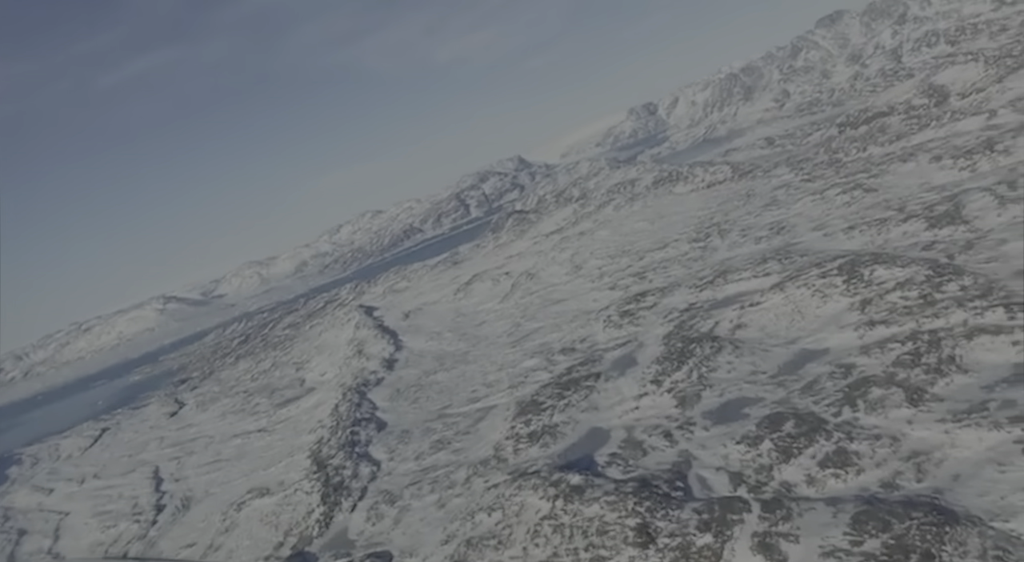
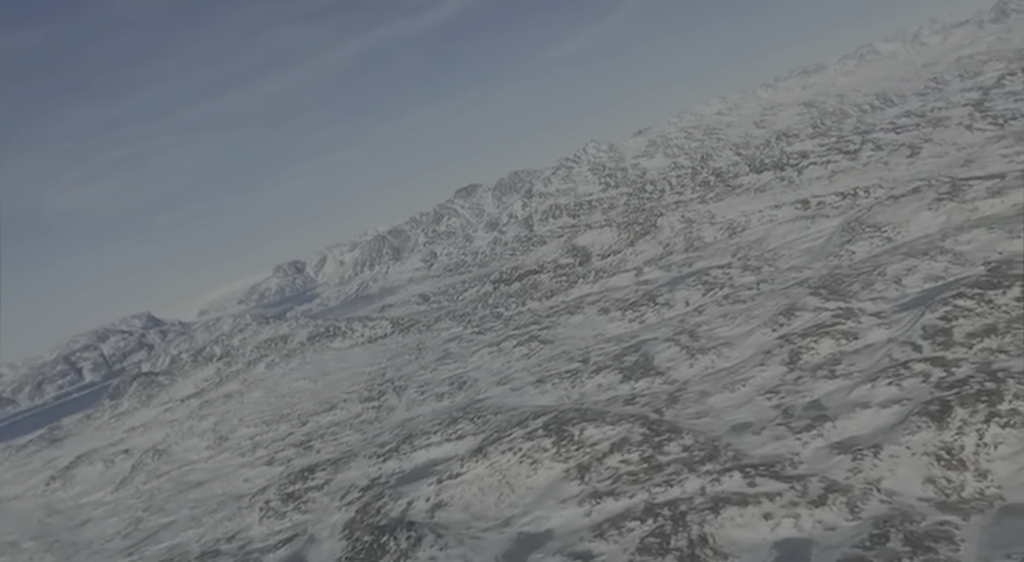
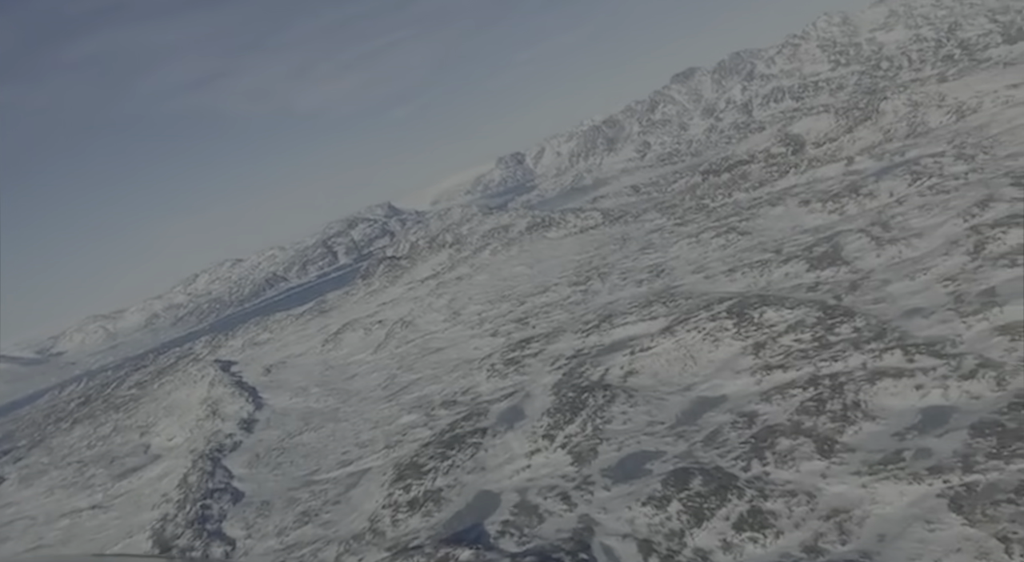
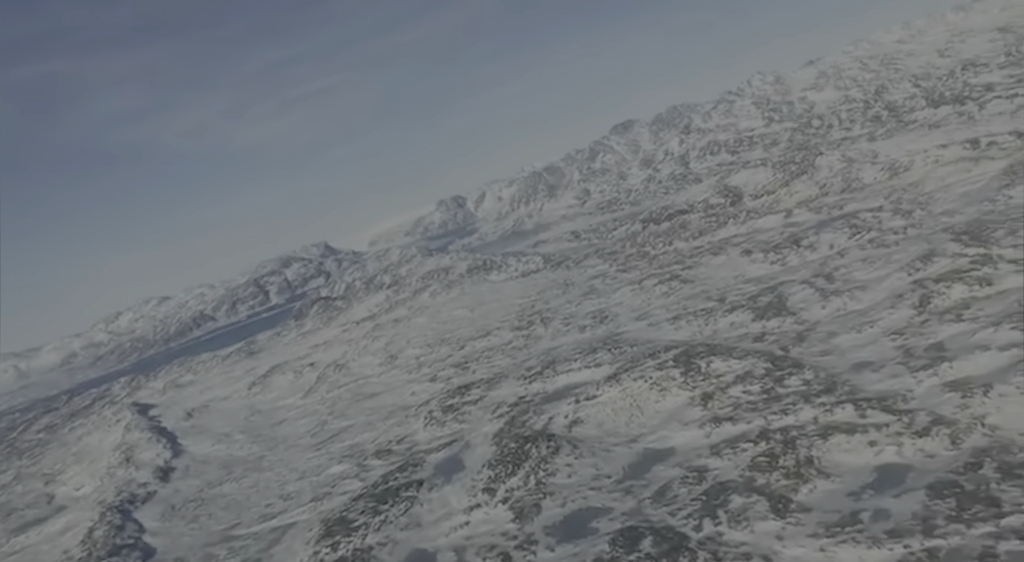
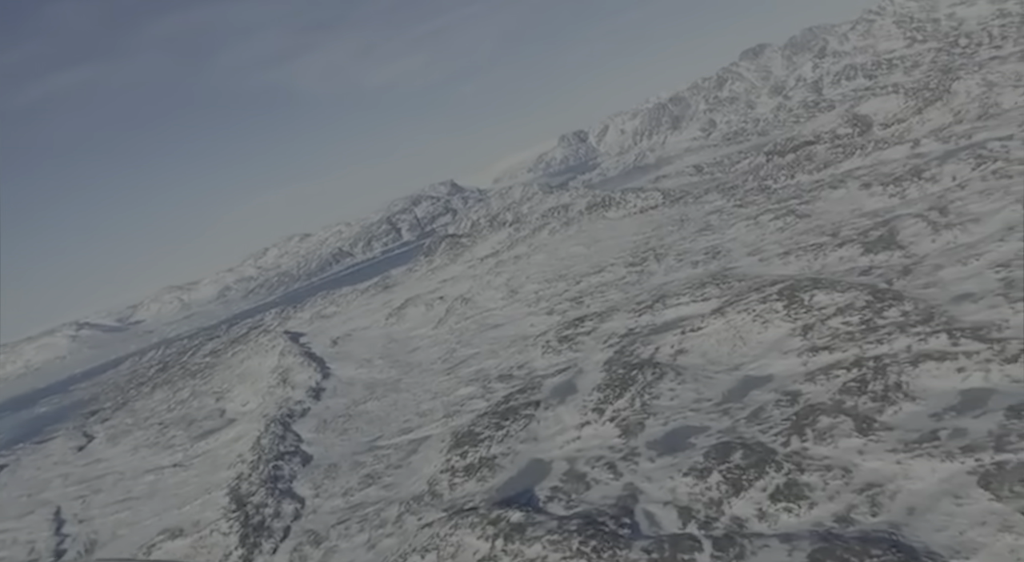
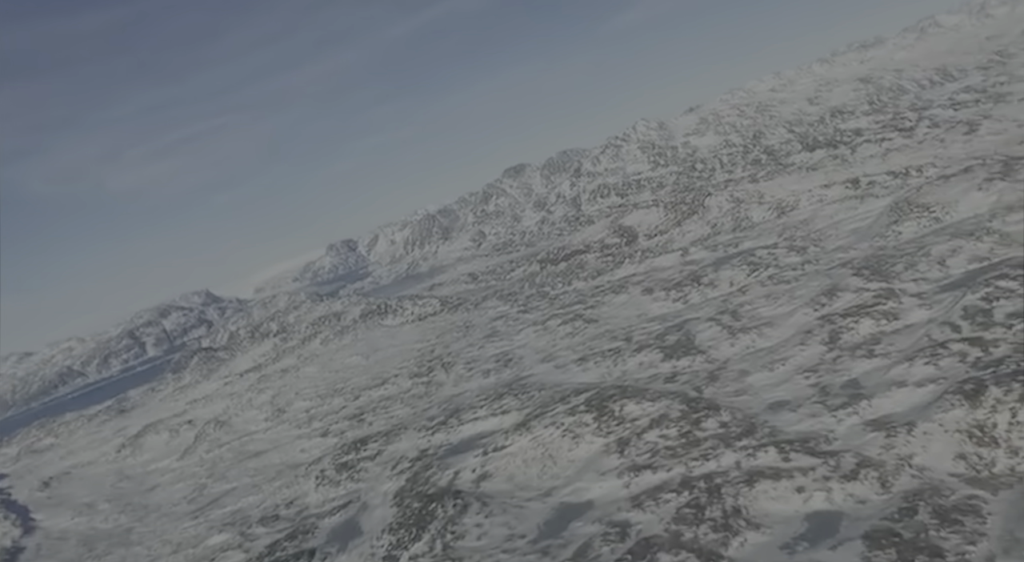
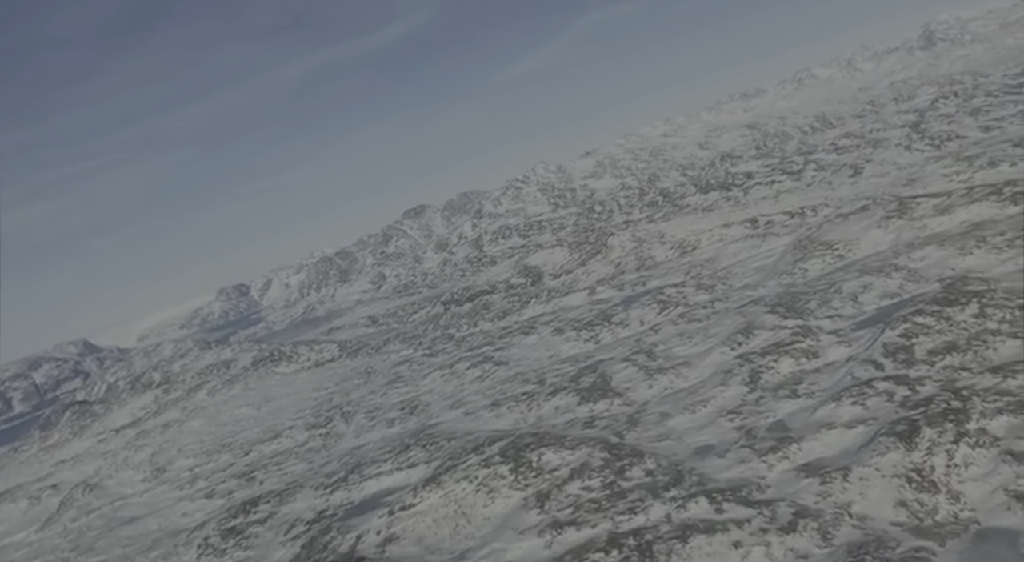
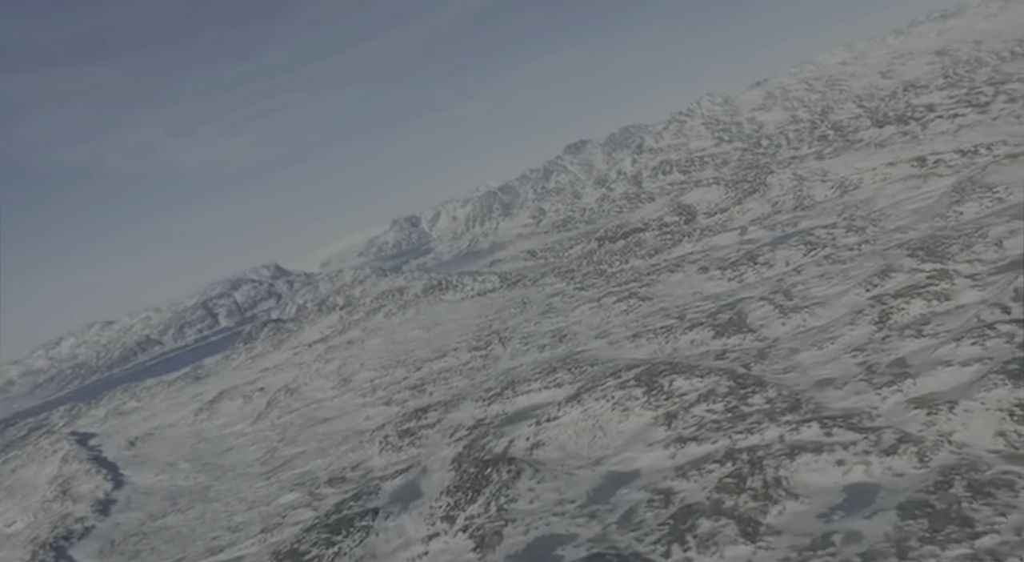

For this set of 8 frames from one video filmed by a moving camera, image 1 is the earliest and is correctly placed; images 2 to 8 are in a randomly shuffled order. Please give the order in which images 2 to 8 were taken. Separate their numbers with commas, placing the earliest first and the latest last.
5, 3, 4, 8, 6, 2, 7
